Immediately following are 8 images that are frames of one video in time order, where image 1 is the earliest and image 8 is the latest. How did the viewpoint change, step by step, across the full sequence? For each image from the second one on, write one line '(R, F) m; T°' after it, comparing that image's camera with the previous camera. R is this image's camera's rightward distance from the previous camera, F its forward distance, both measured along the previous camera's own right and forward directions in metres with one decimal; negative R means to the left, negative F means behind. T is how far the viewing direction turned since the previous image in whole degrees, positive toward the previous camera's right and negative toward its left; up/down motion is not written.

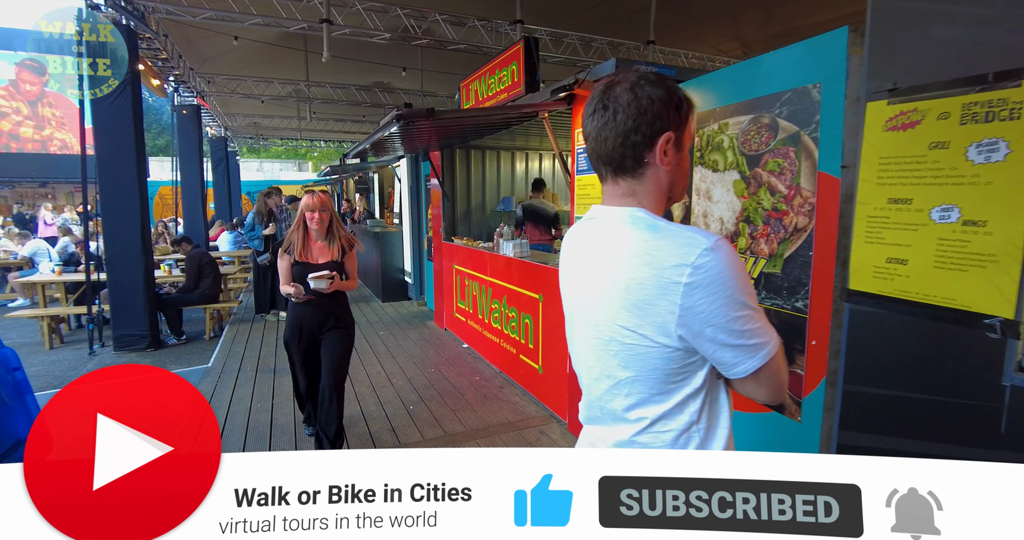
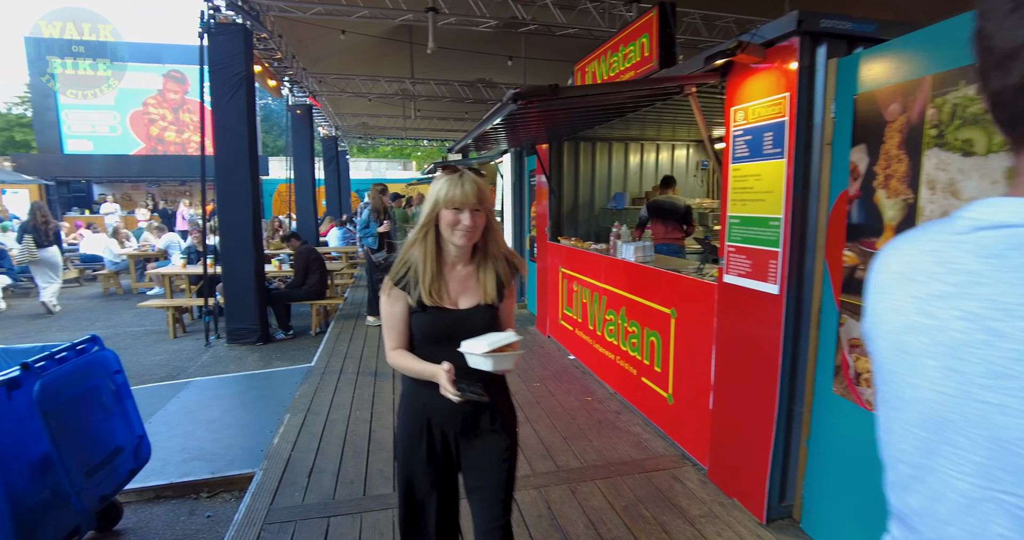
(-0.2, +0.5) m; -10°
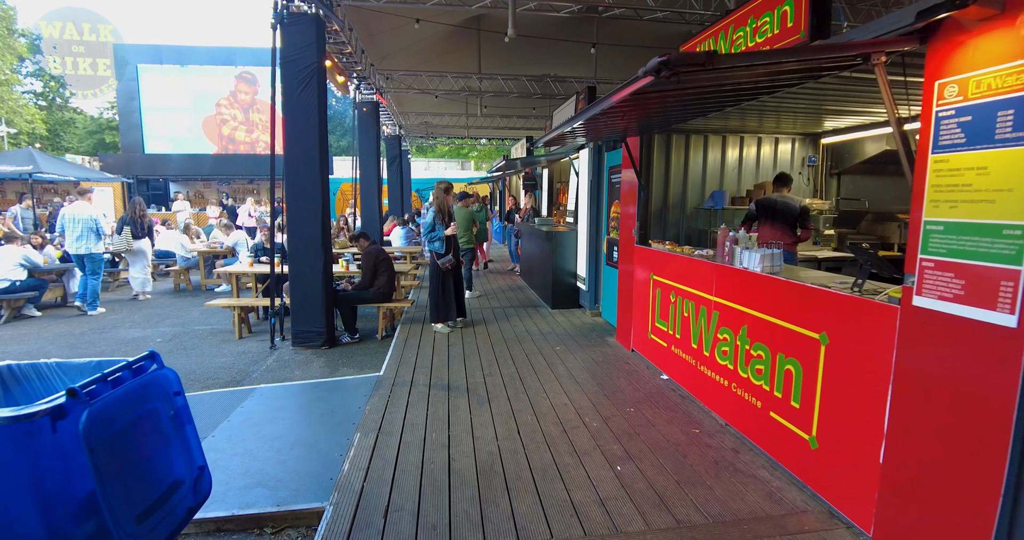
(-0.3, +0.4) m; -6°
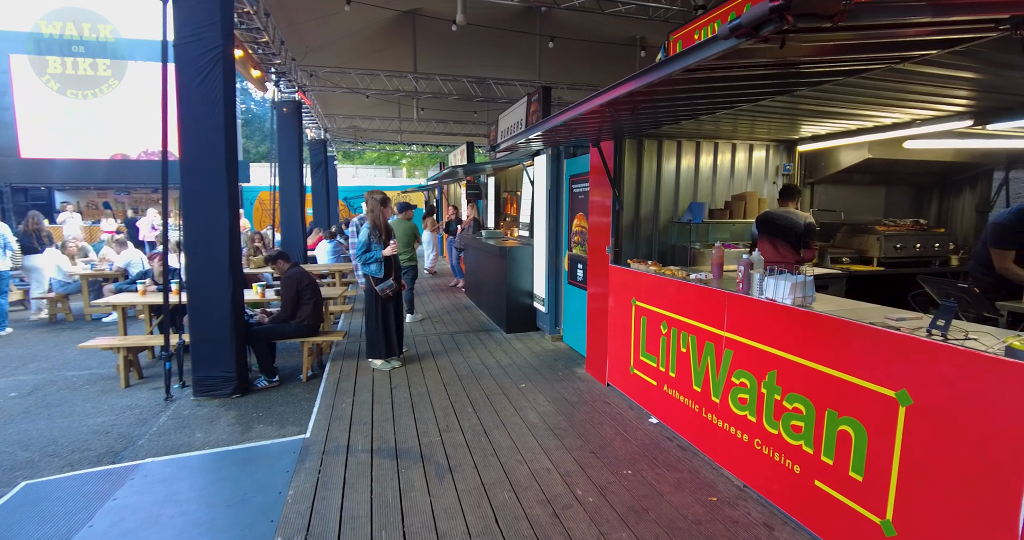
(-0.2, +0.7) m; +7°
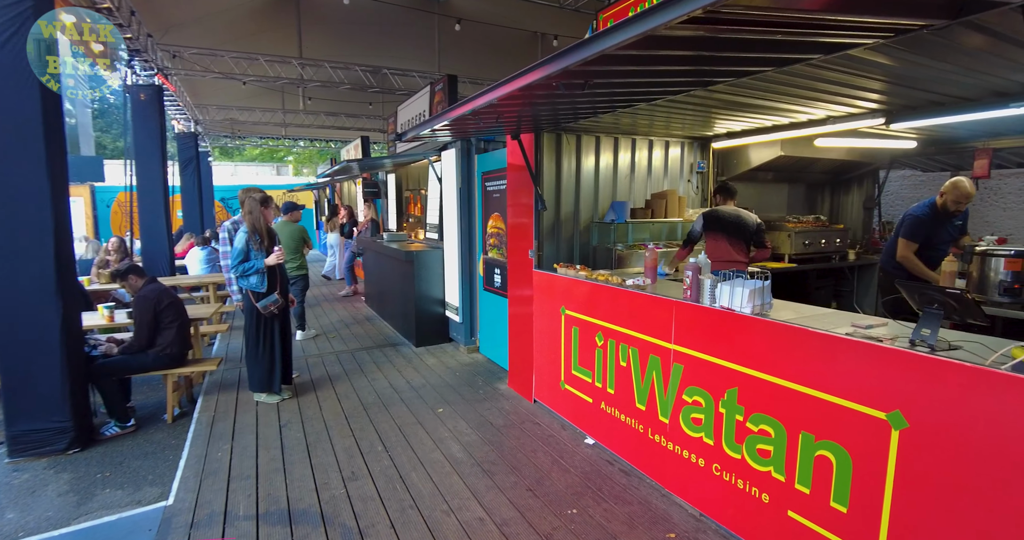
(-0.1, +0.5) m; +11°
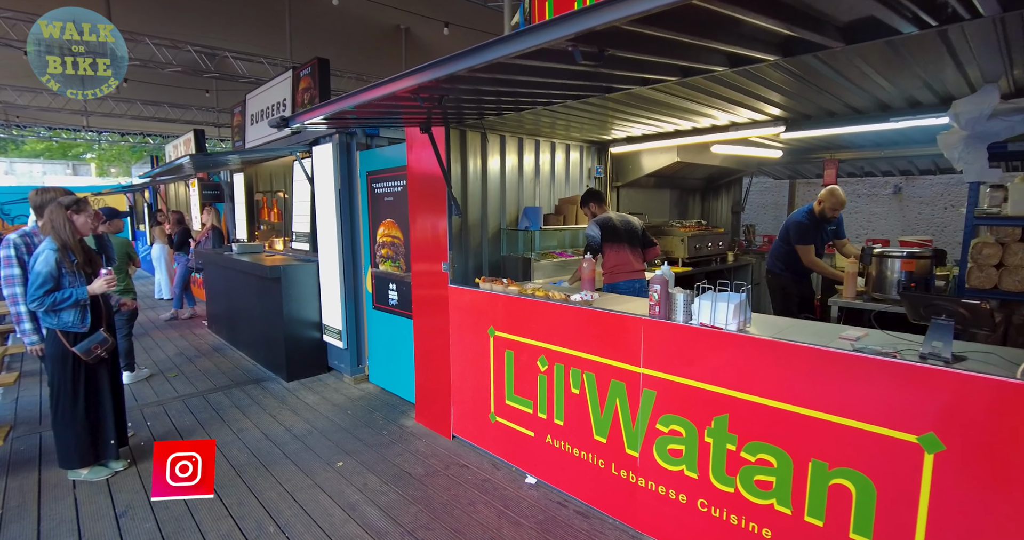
(-0.3, +0.5) m; +16°
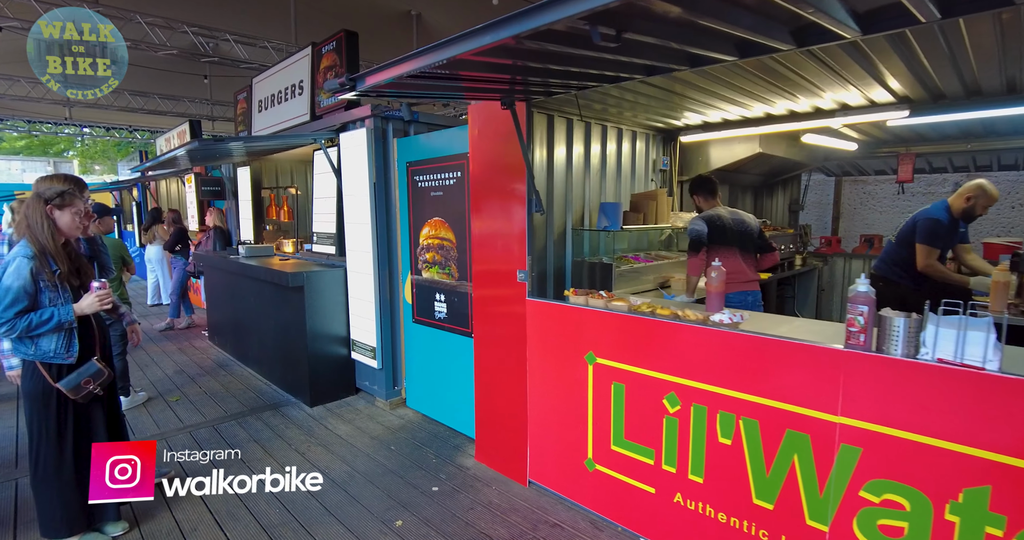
(-0.6, +0.6) m; +1°
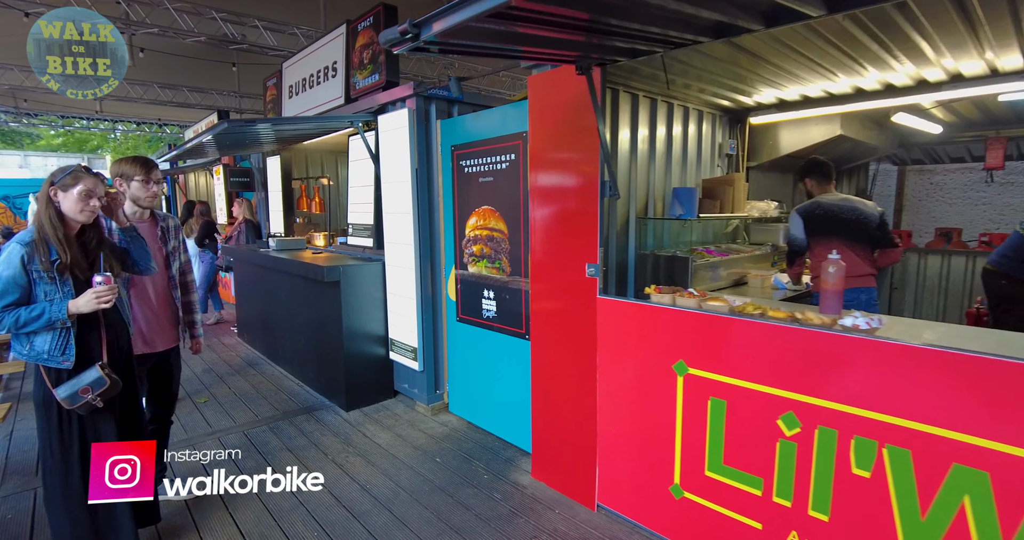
(-0.2, +0.3) m; -2°
